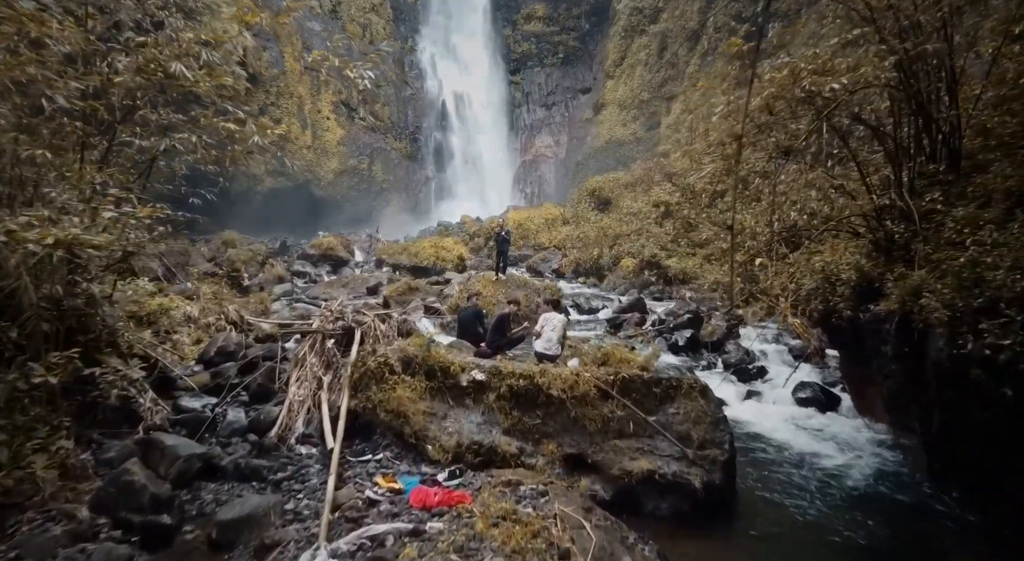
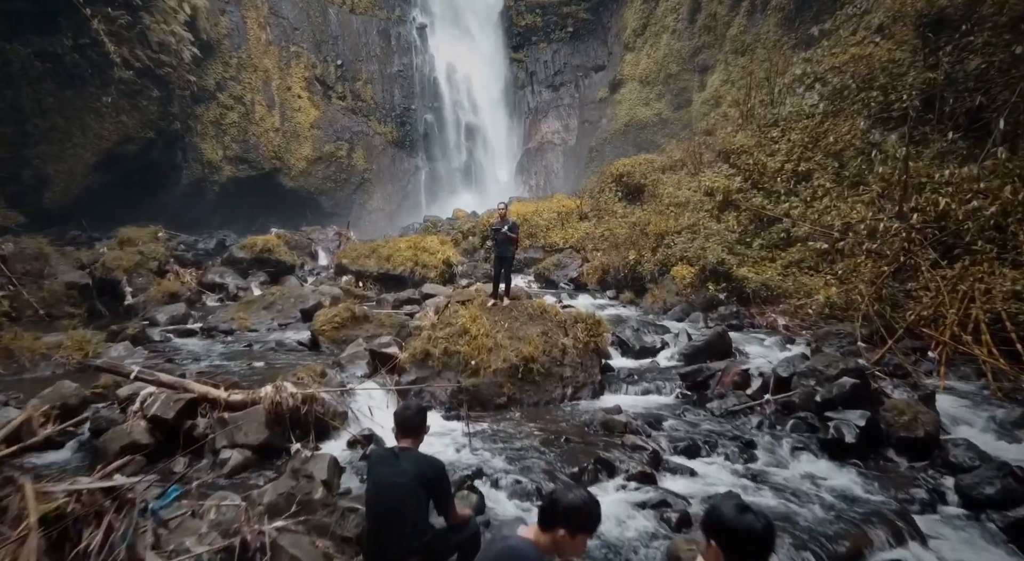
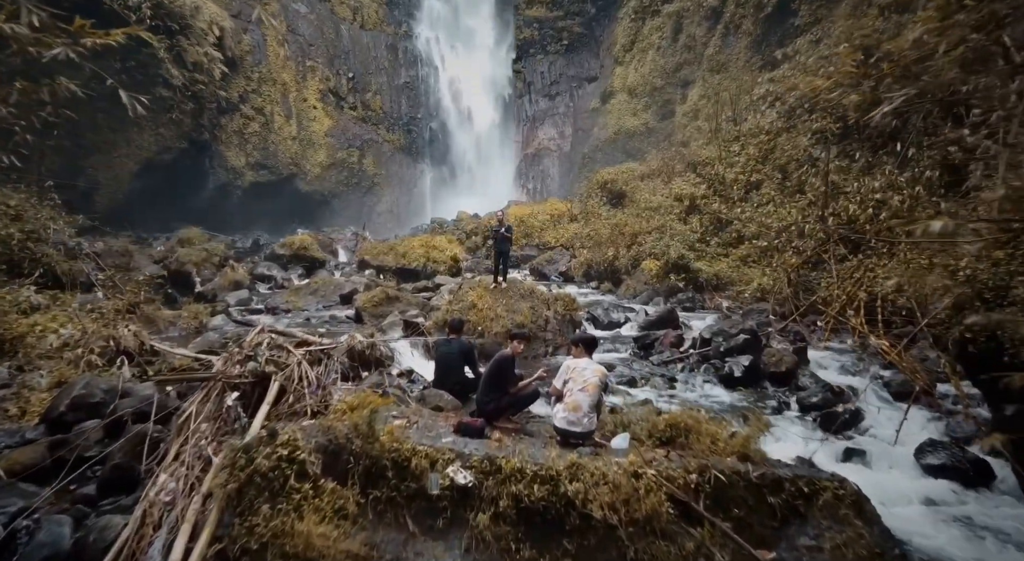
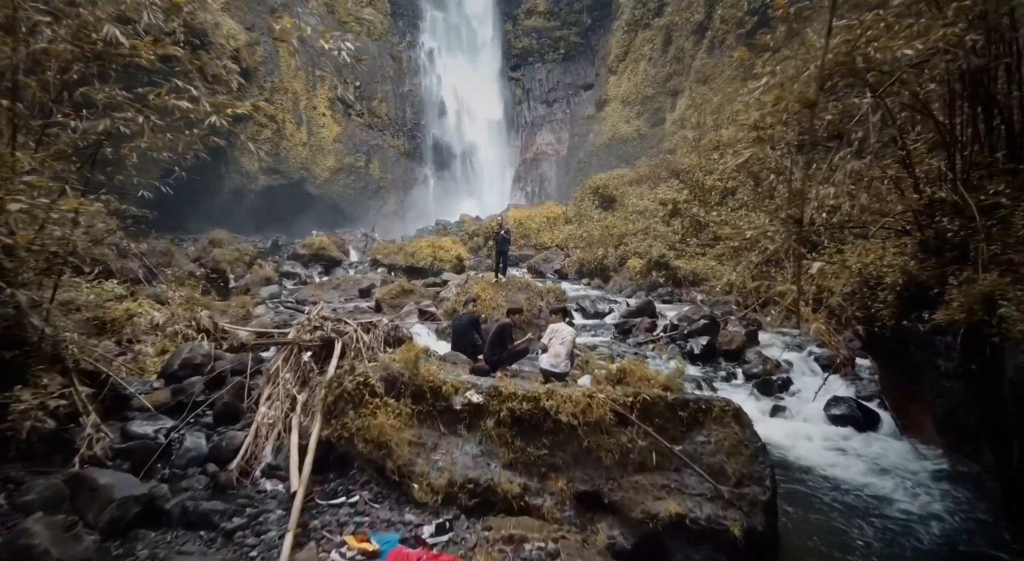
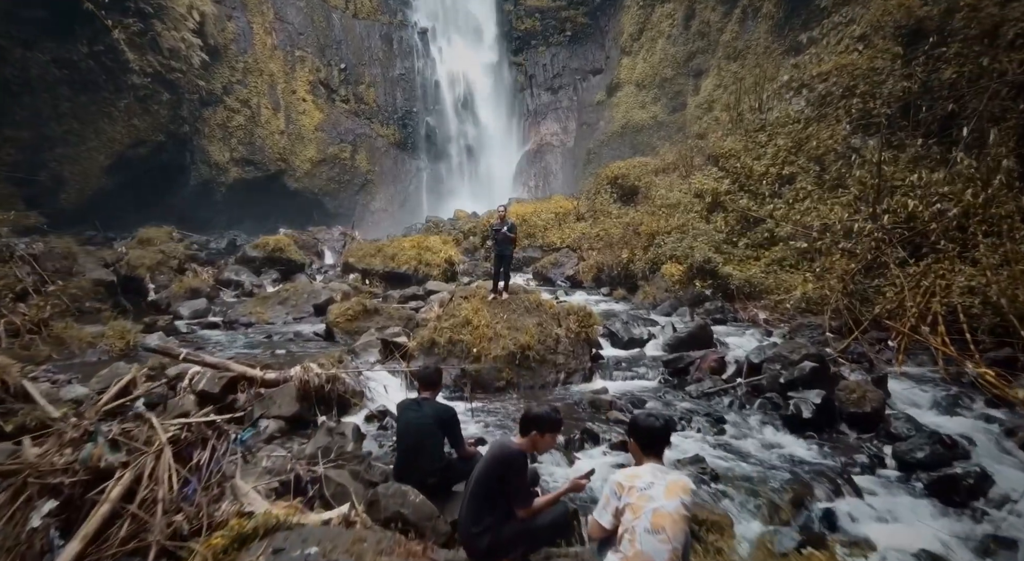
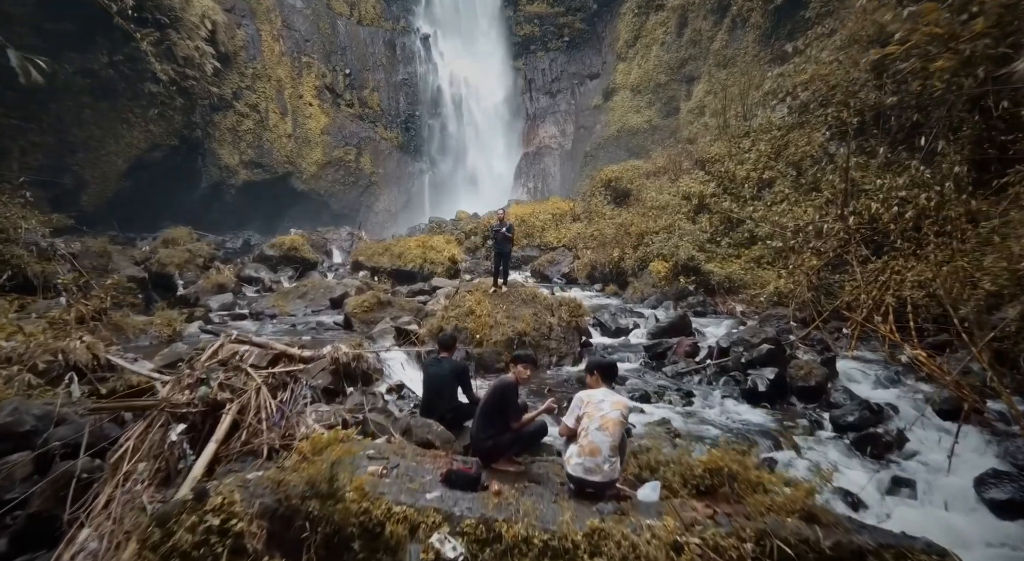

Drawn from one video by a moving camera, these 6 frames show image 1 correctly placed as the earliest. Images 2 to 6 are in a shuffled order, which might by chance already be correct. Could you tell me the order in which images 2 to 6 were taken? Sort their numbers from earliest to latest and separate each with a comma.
4, 3, 6, 5, 2
